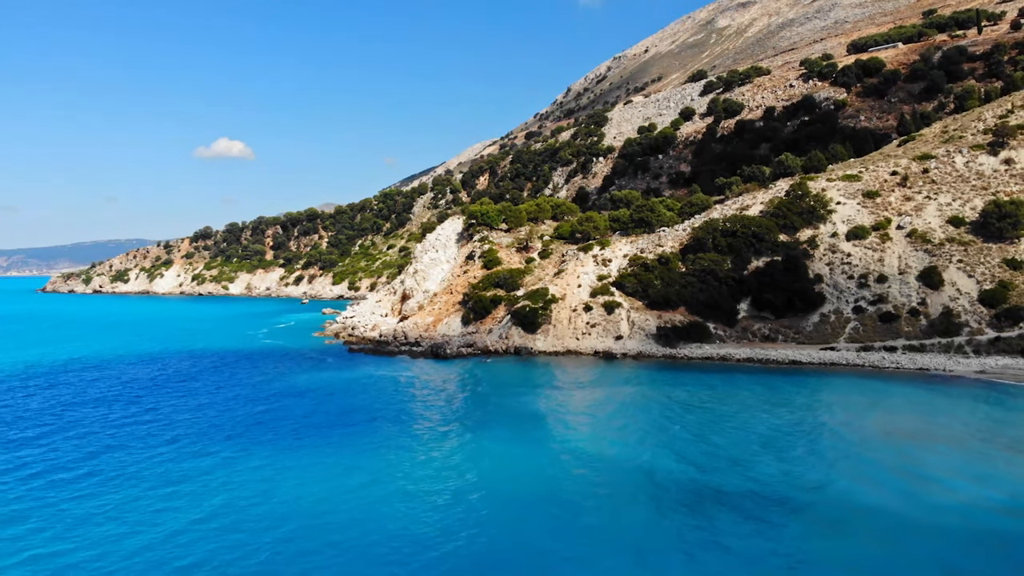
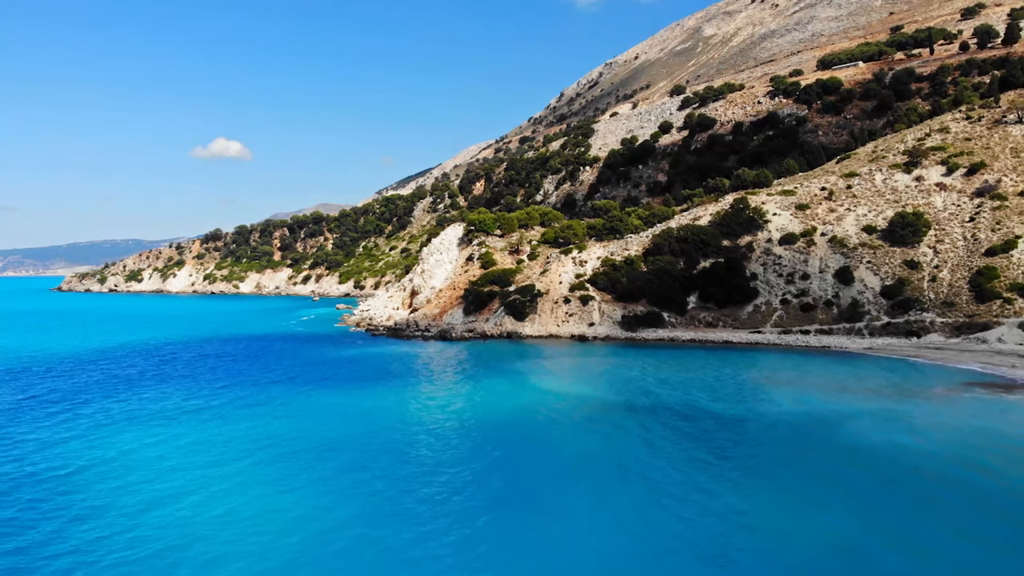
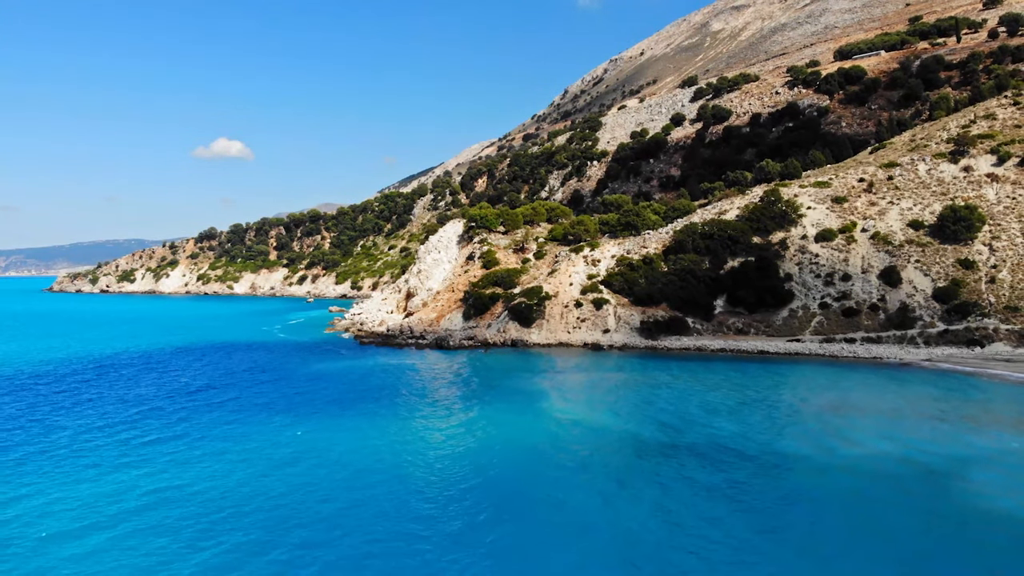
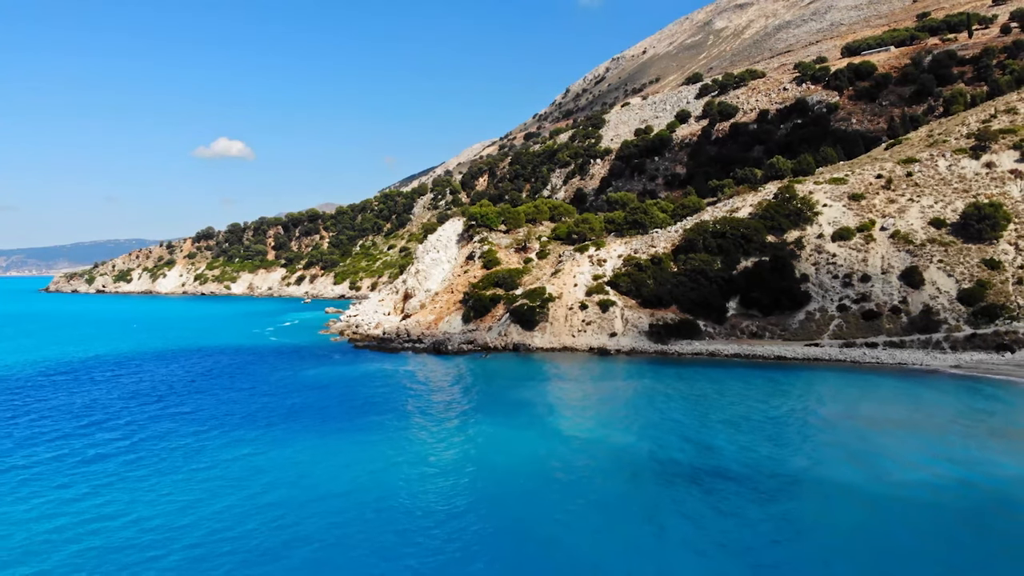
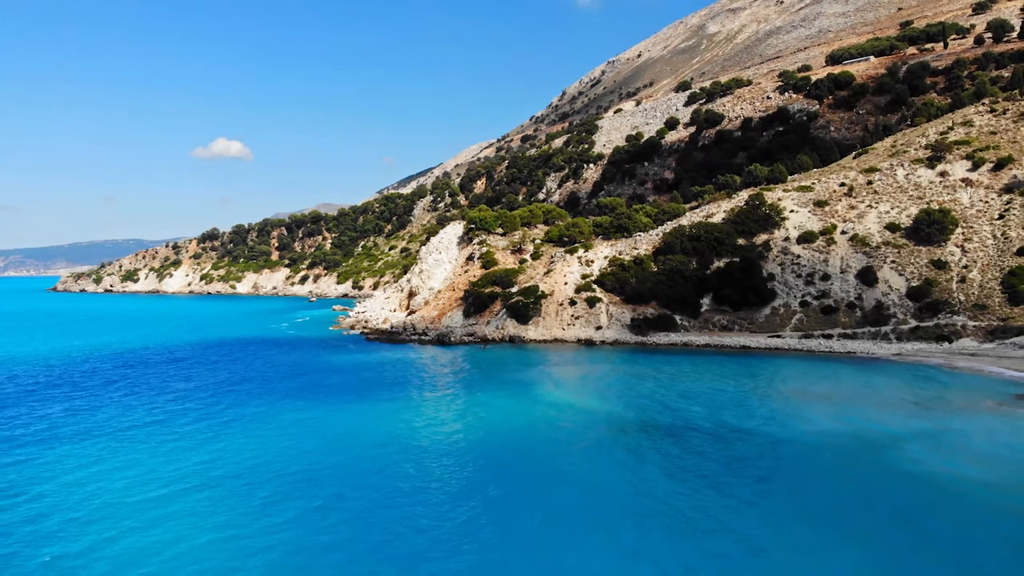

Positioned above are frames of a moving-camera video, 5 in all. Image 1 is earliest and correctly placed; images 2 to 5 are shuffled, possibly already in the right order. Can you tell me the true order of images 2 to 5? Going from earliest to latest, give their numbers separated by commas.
4, 3, 5, 2
